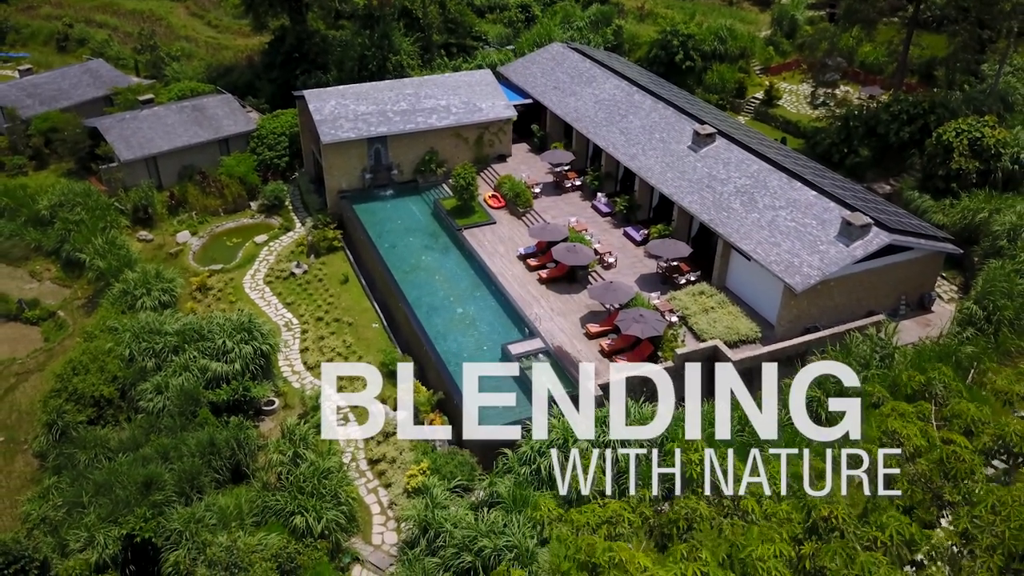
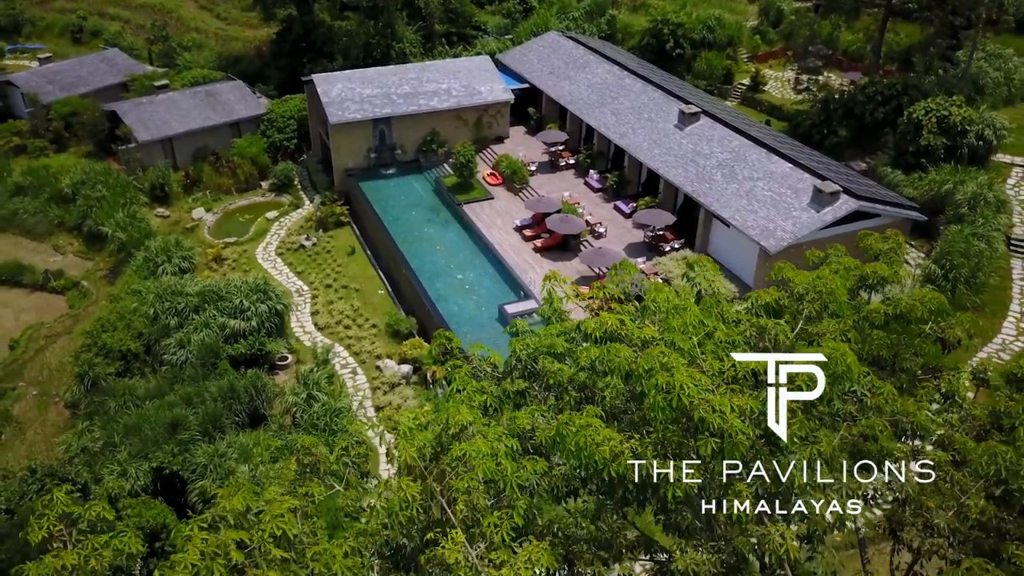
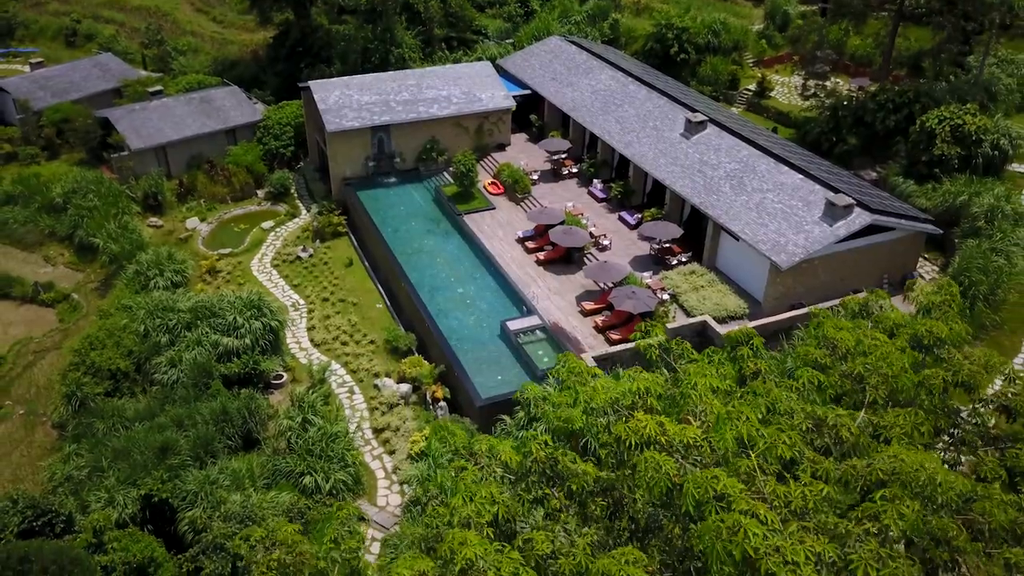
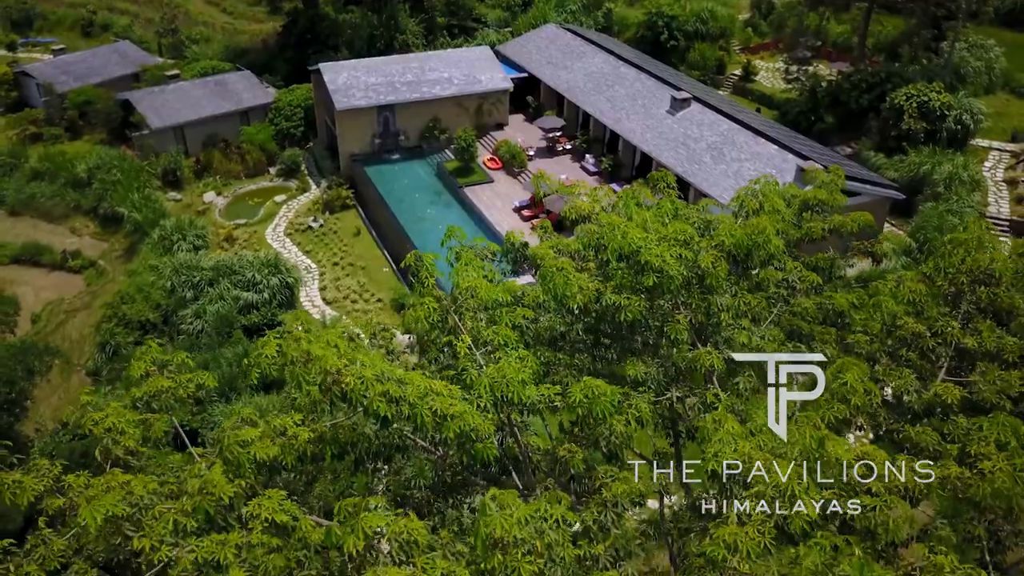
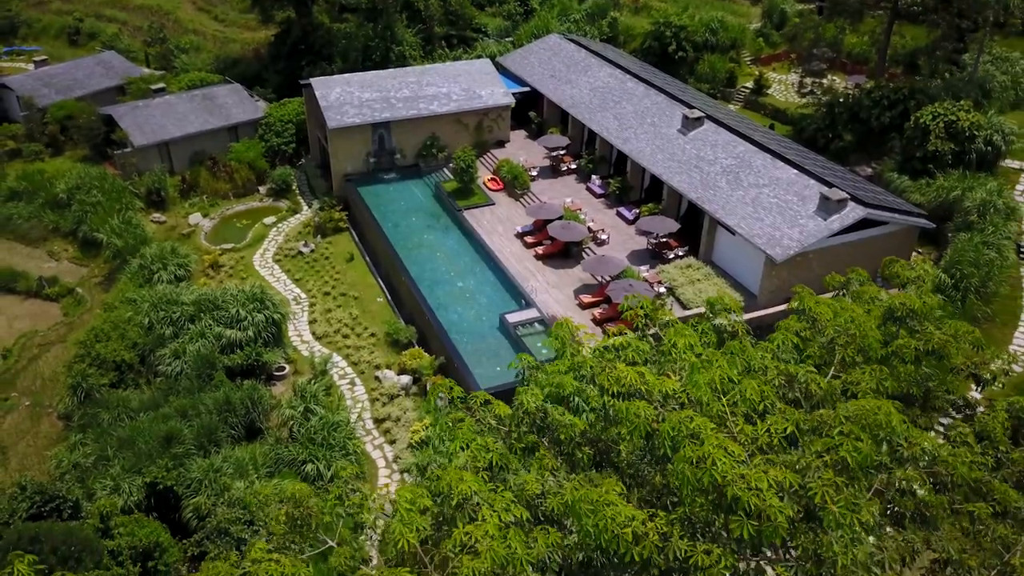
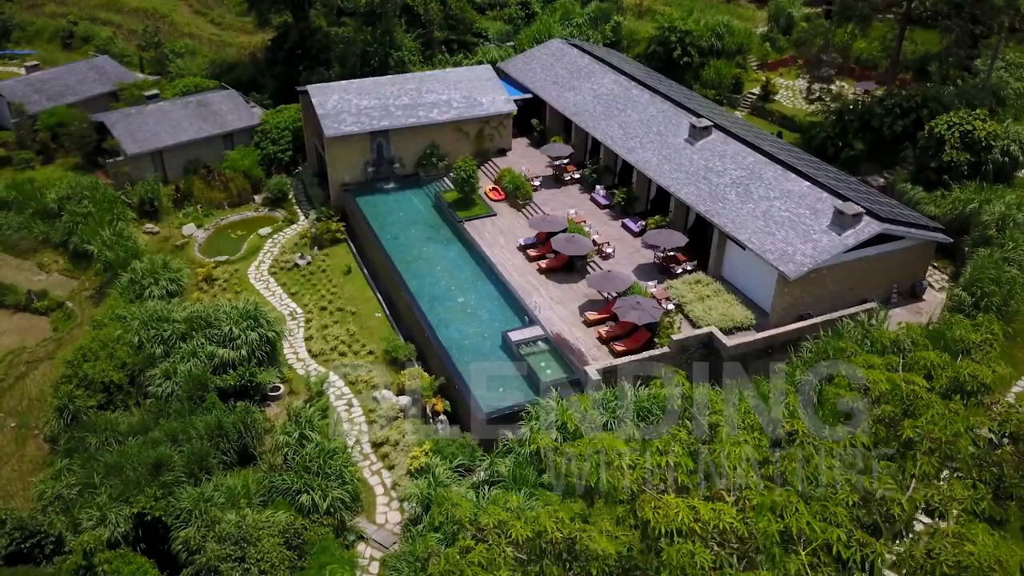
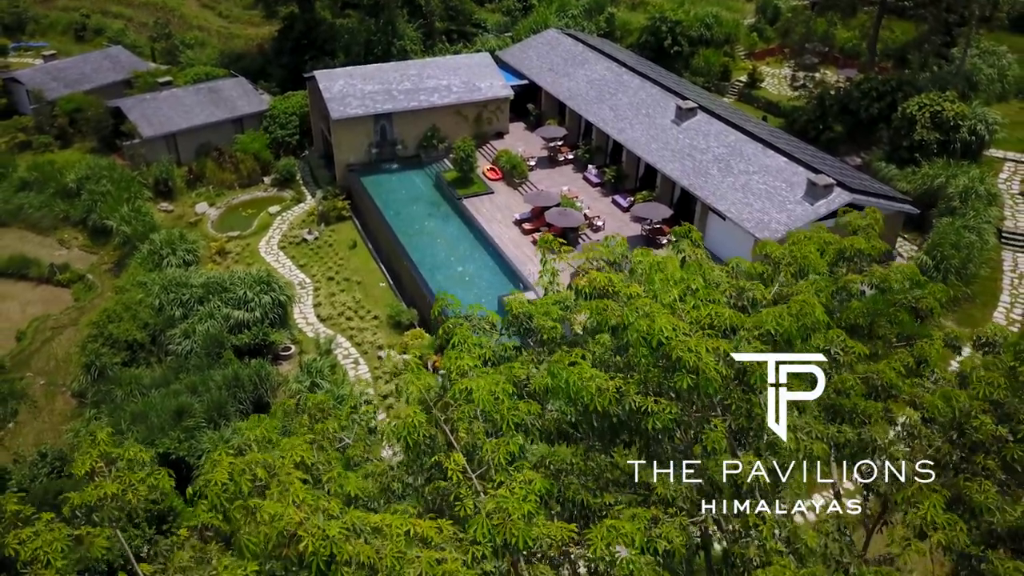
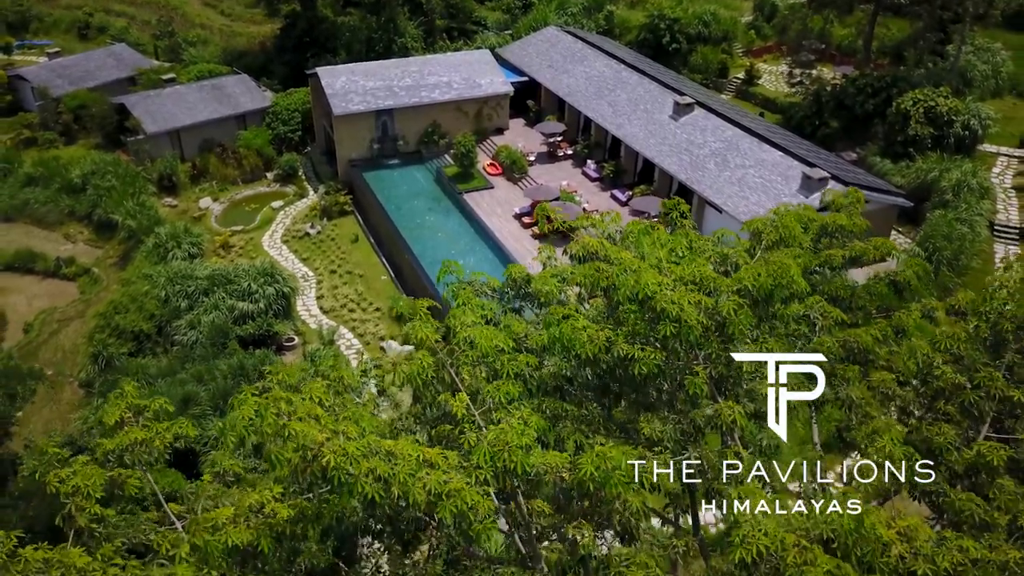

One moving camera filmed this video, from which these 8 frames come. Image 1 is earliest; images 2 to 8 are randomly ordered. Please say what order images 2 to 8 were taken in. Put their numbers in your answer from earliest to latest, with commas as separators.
6, 3, 5, 2, 7, 8, 4
